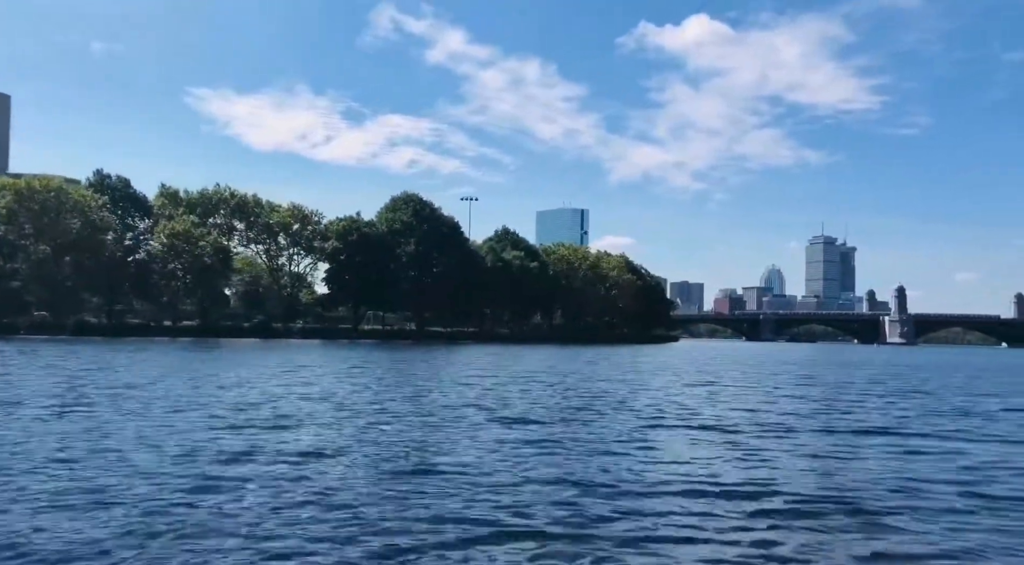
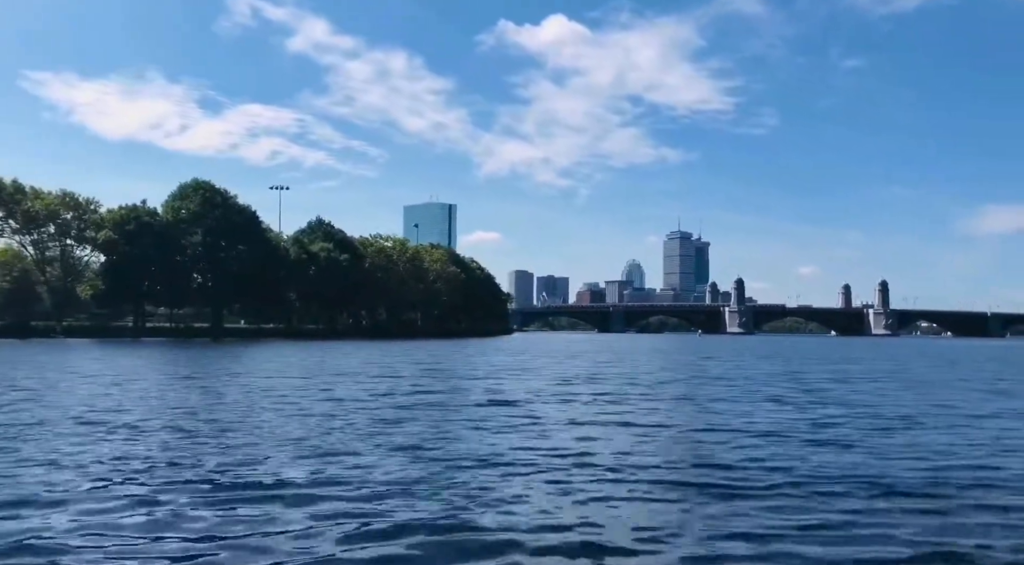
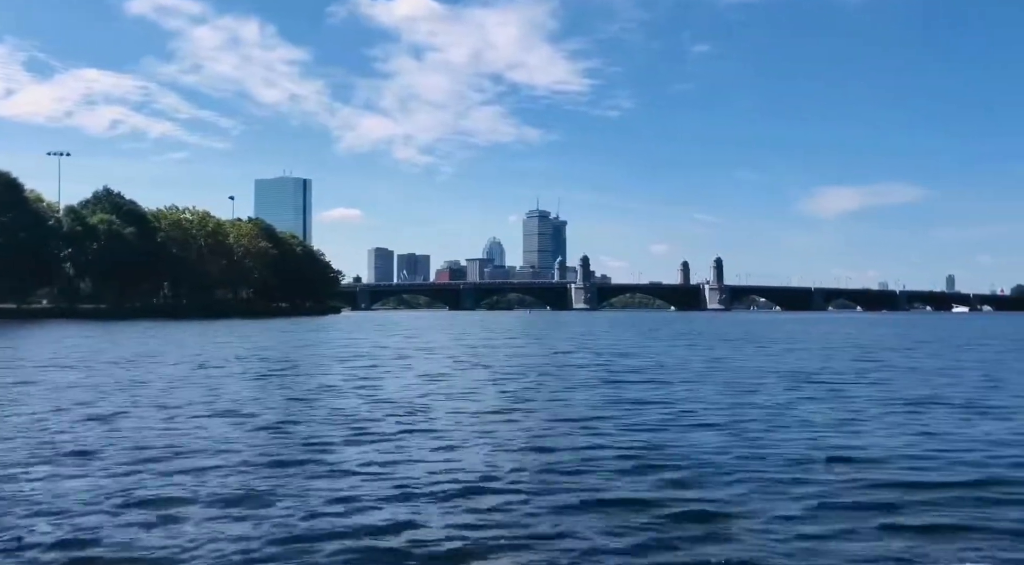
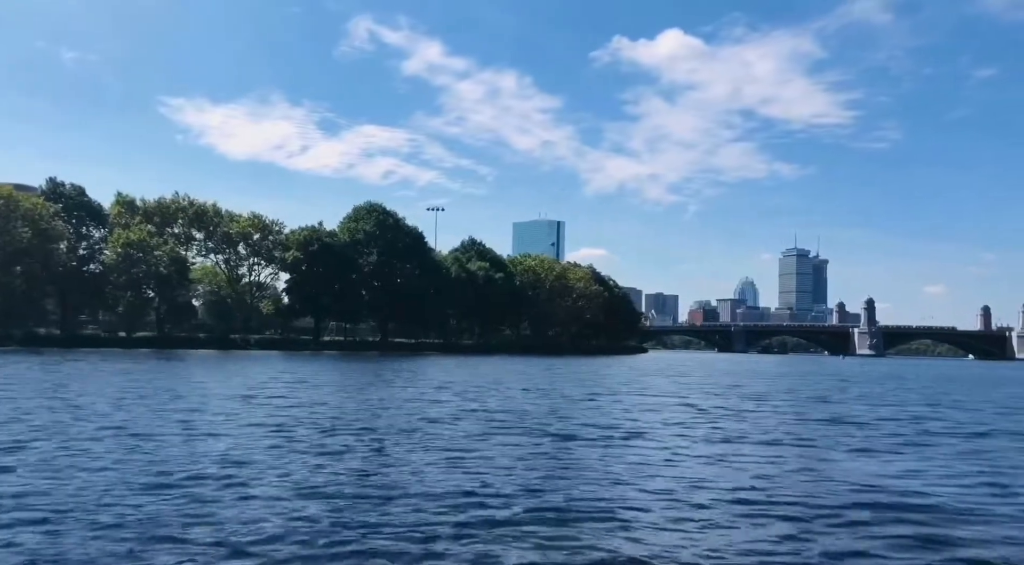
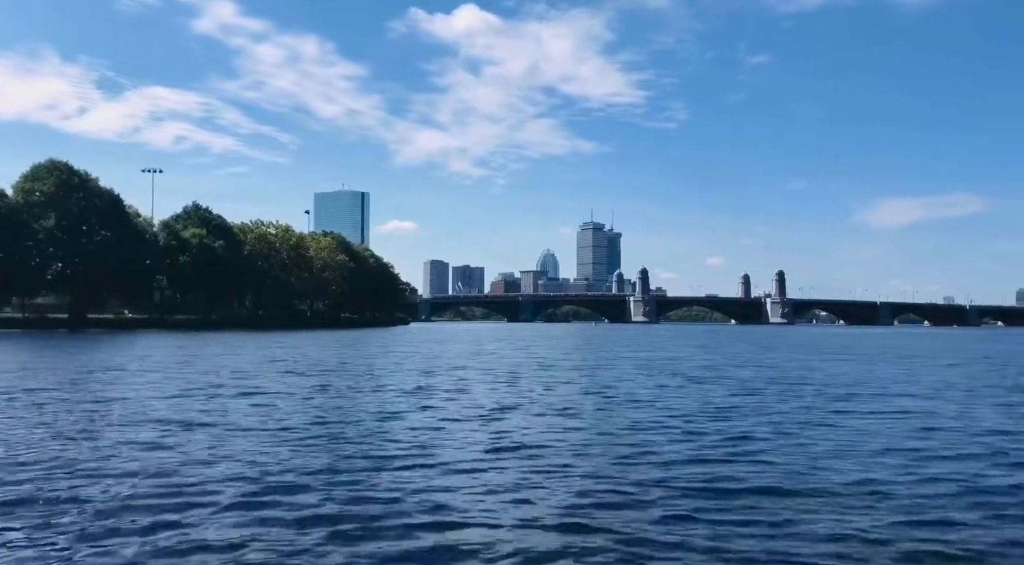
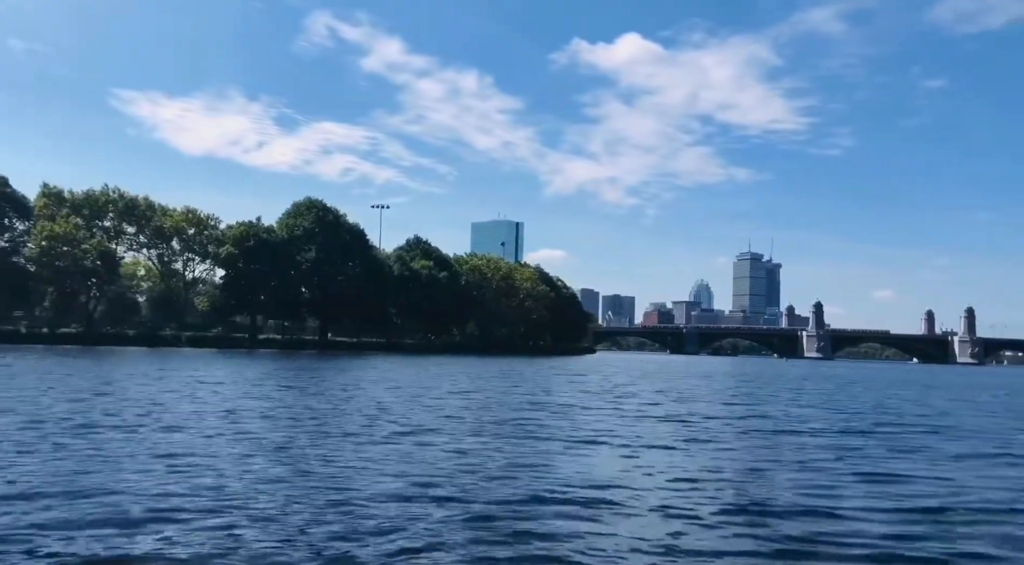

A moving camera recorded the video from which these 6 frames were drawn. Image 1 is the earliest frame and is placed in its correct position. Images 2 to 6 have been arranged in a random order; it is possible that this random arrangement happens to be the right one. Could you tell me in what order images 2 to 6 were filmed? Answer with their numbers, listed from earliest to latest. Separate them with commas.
4, 6, 2, 5, 3
